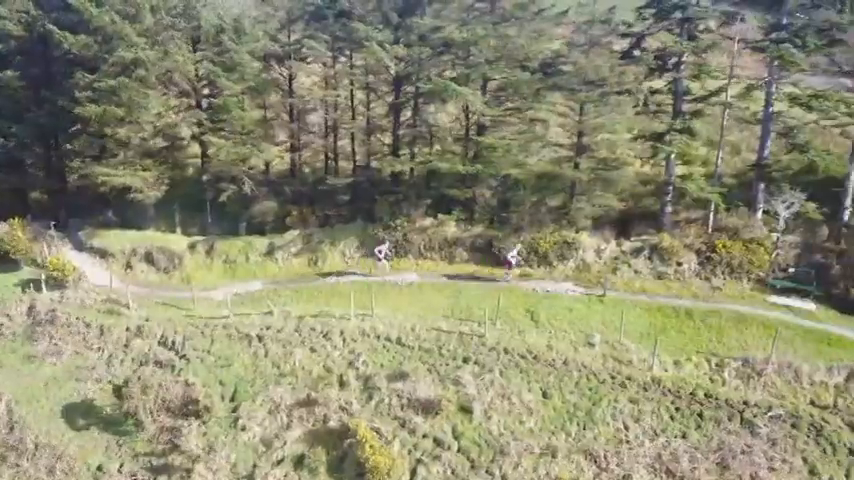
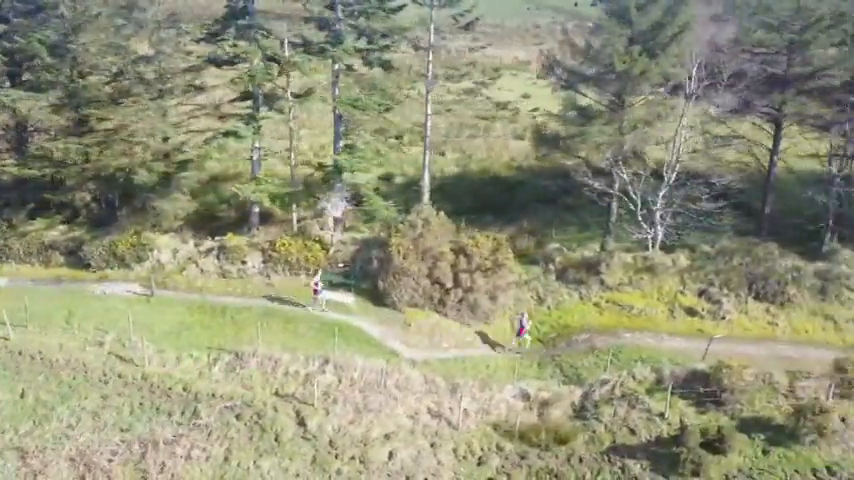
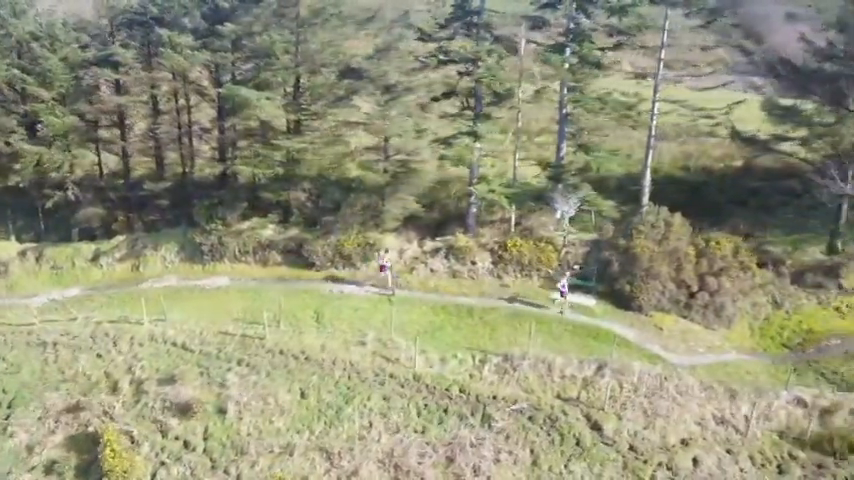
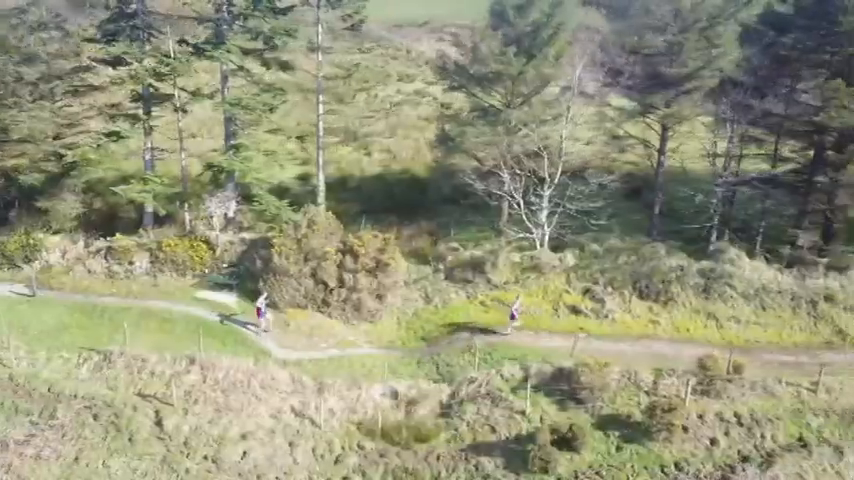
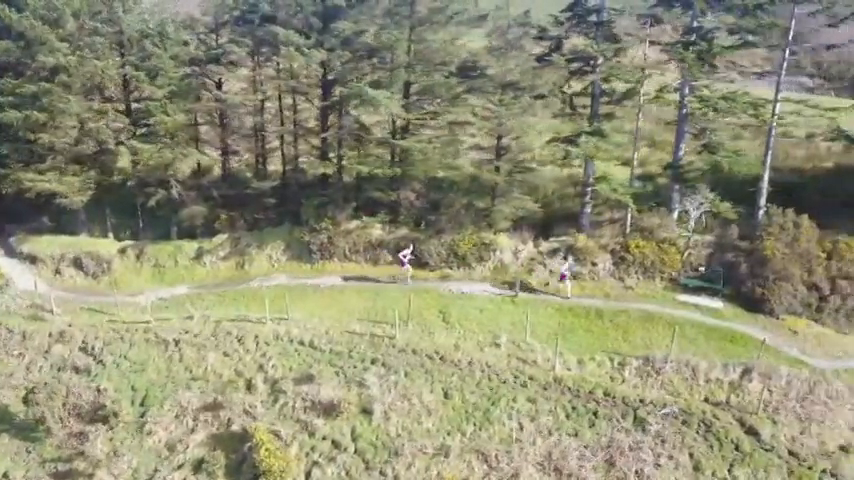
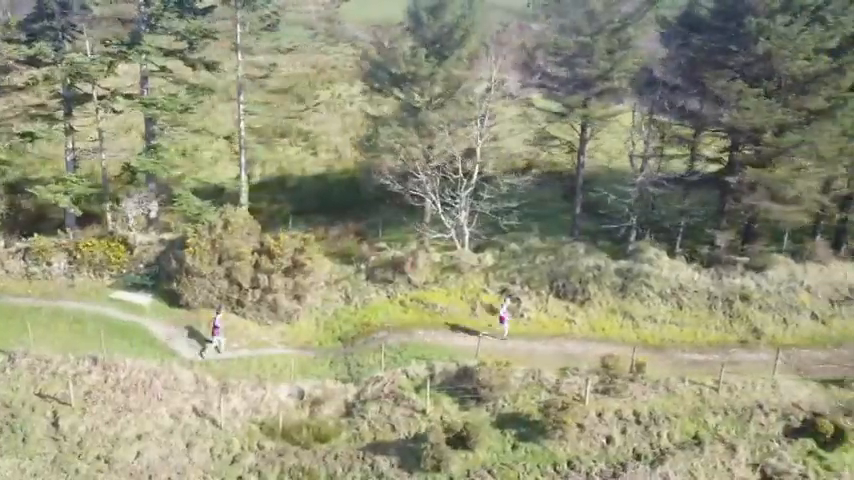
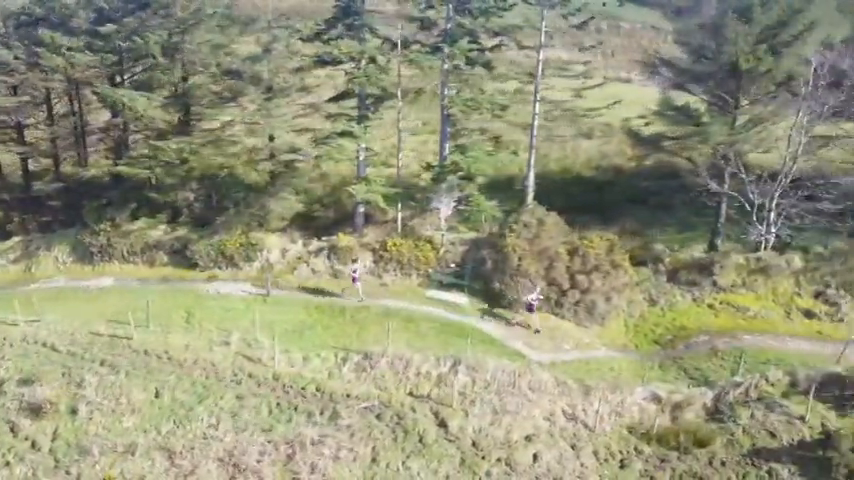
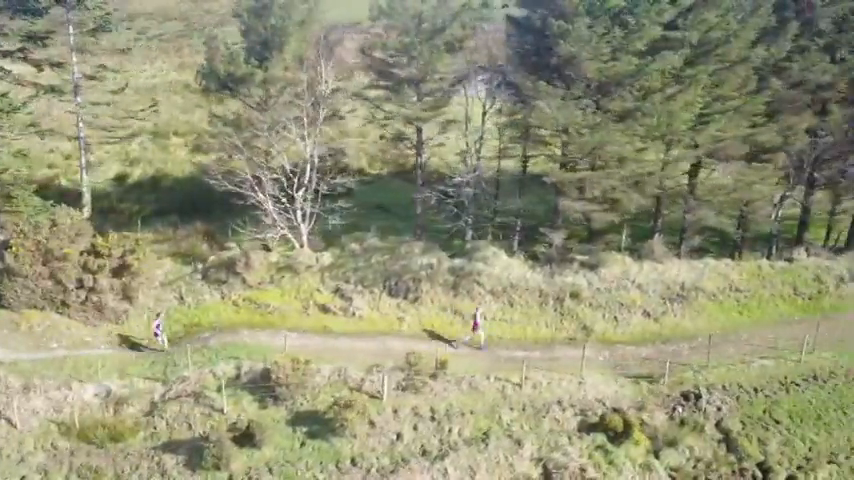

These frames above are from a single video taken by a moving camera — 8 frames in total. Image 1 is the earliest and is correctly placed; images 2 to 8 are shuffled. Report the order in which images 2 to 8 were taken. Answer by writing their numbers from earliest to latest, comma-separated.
5, 3, 7, 2, 4, 6, 8
